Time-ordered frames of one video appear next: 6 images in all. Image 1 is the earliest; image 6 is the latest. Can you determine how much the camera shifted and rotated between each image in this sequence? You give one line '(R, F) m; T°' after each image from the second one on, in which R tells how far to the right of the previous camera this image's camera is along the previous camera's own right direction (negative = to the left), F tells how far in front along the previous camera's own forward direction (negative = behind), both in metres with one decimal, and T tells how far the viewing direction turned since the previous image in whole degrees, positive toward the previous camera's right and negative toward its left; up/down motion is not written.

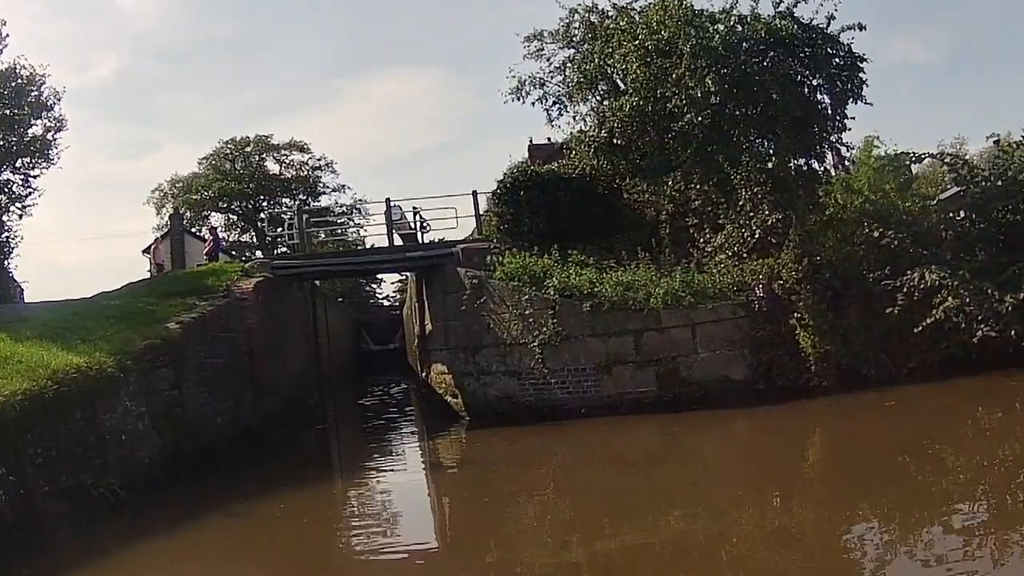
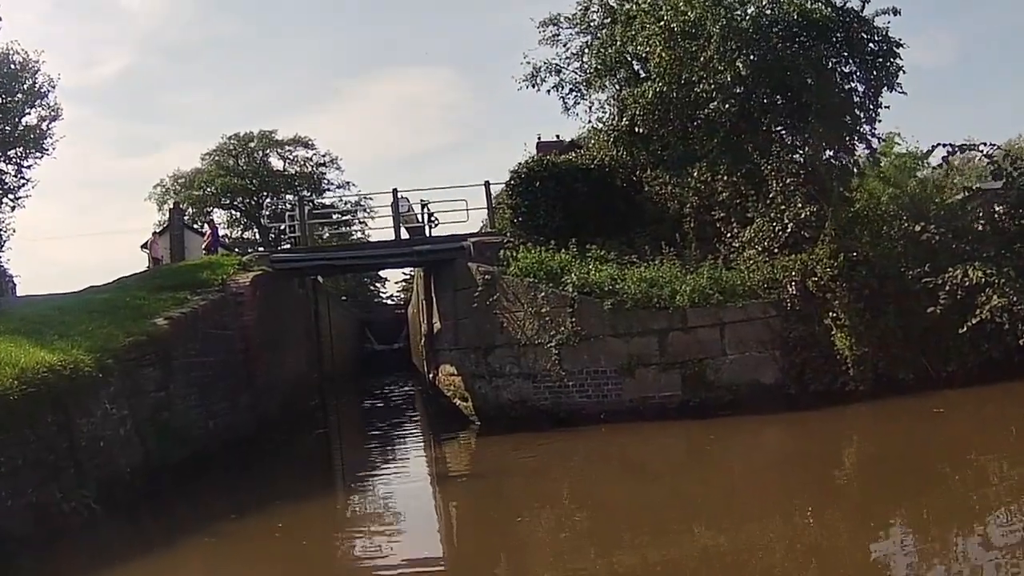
(-0.2, +1.1) m; 0°
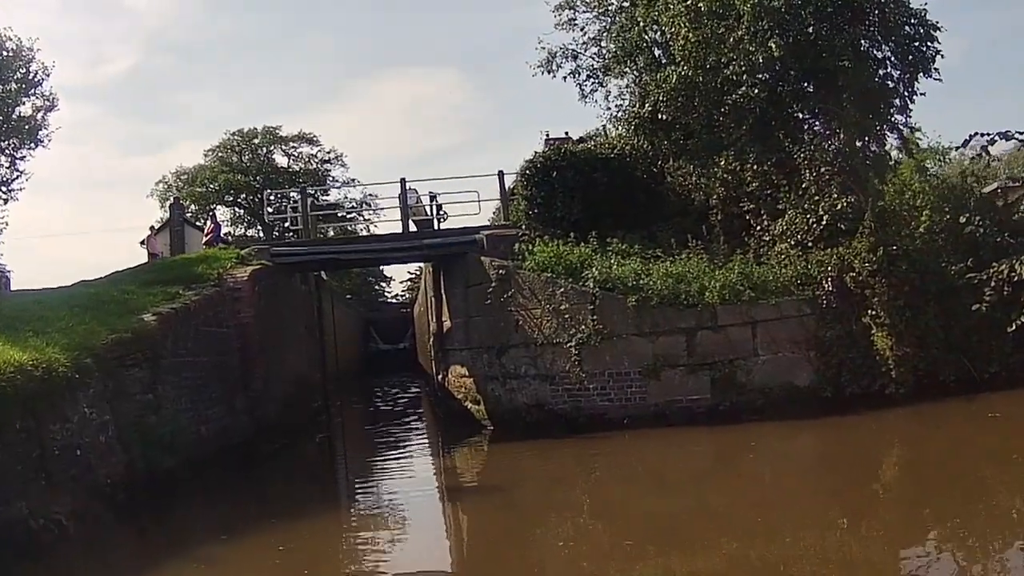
(-0.2, +1.0) m; 0°
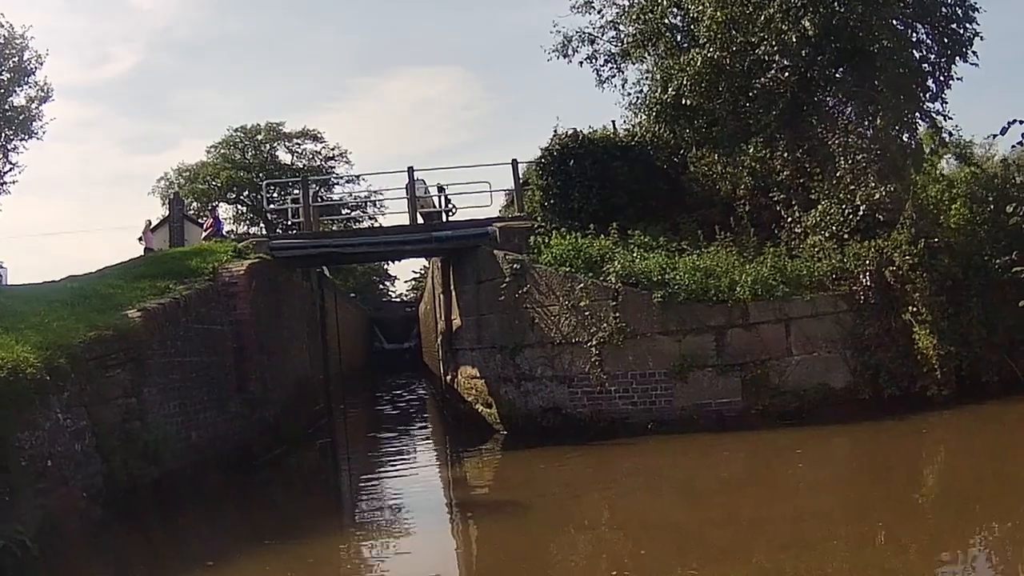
(-0.2, +1.0) m; 0°
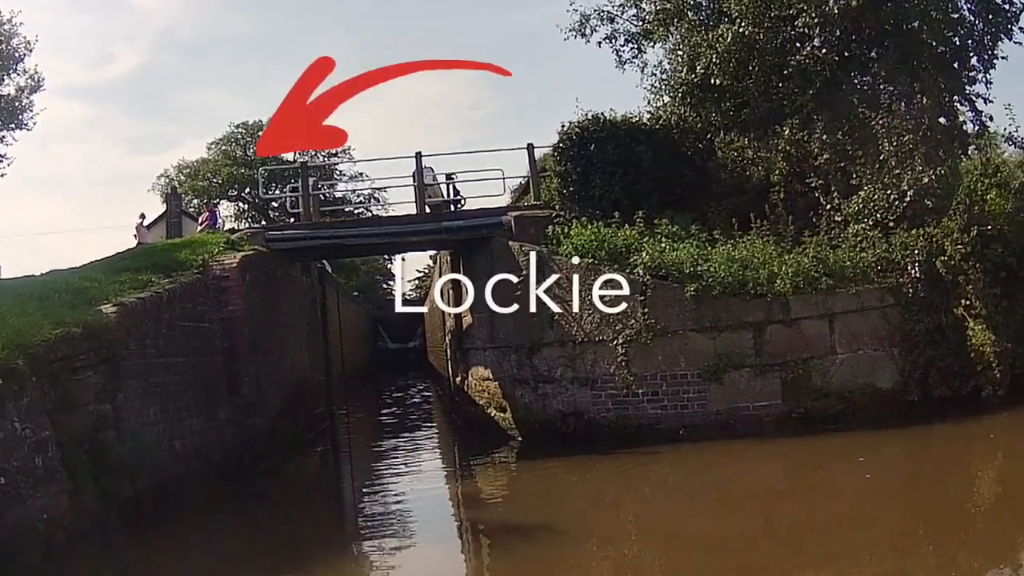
(-0.2, +1.1) m; 0°
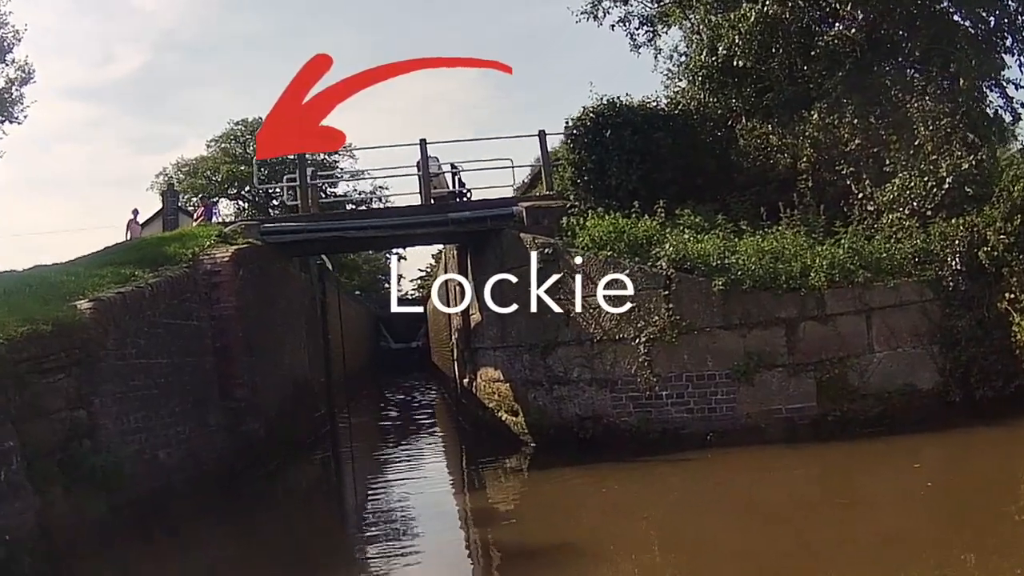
(-0.1, +0.9) m; 0°
